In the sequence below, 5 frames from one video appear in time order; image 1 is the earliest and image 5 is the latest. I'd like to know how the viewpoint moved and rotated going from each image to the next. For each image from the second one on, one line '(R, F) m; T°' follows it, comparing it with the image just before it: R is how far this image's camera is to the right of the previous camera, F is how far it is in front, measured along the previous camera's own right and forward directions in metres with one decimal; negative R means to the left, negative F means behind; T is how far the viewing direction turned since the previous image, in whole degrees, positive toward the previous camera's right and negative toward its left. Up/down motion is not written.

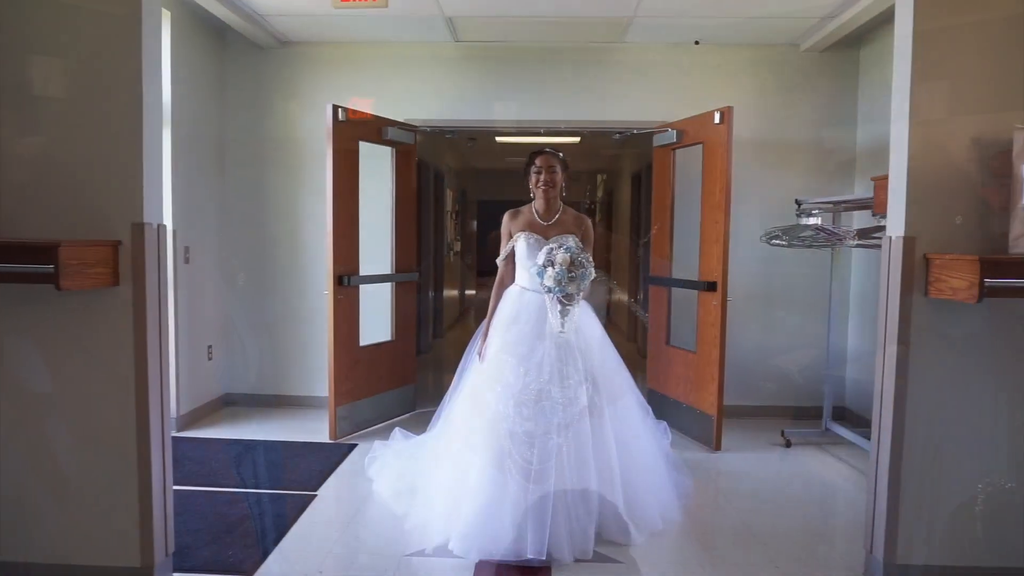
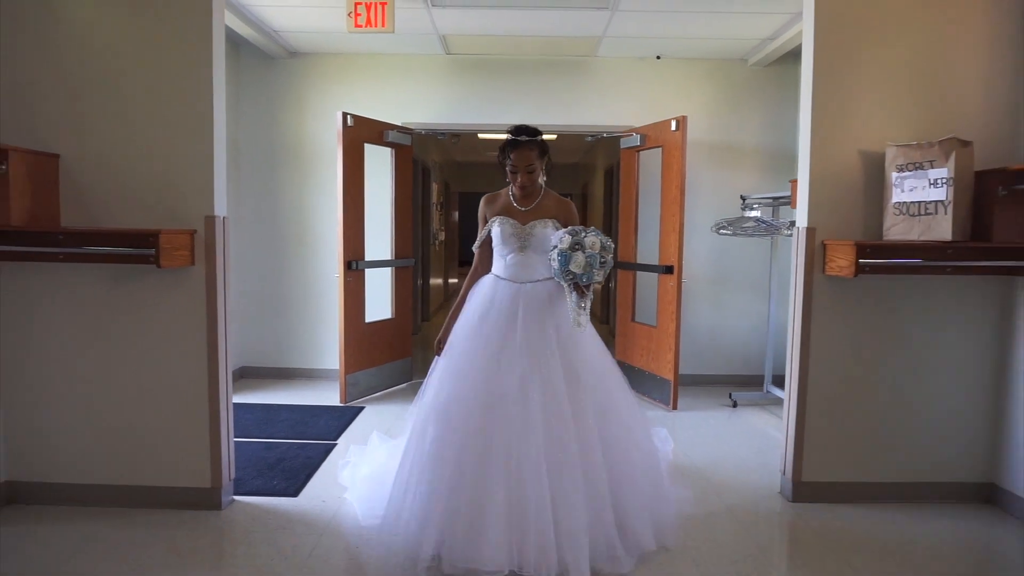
(-0.1, -0.6) m; +2°
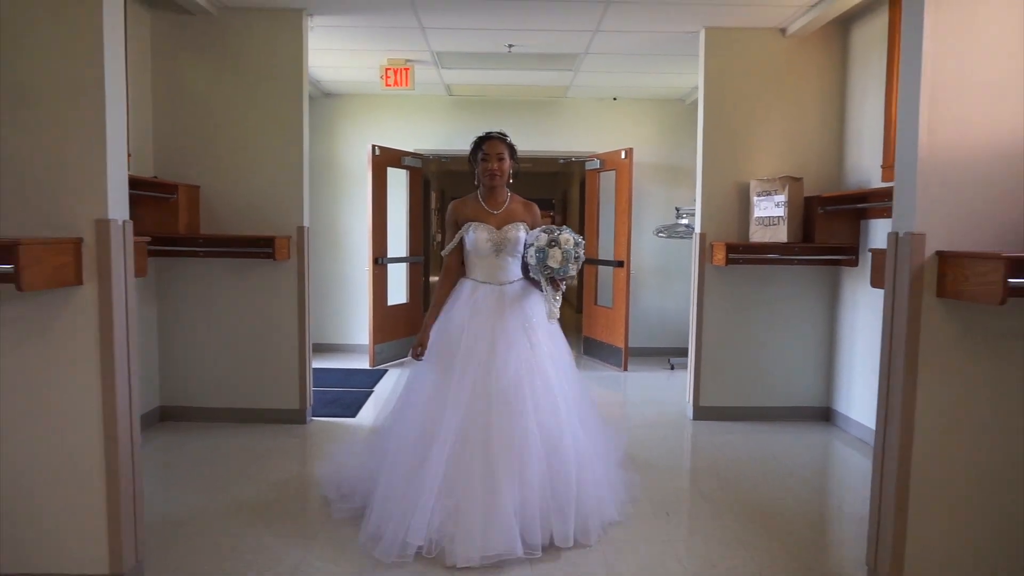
(0.0, -1.3) m; +1°
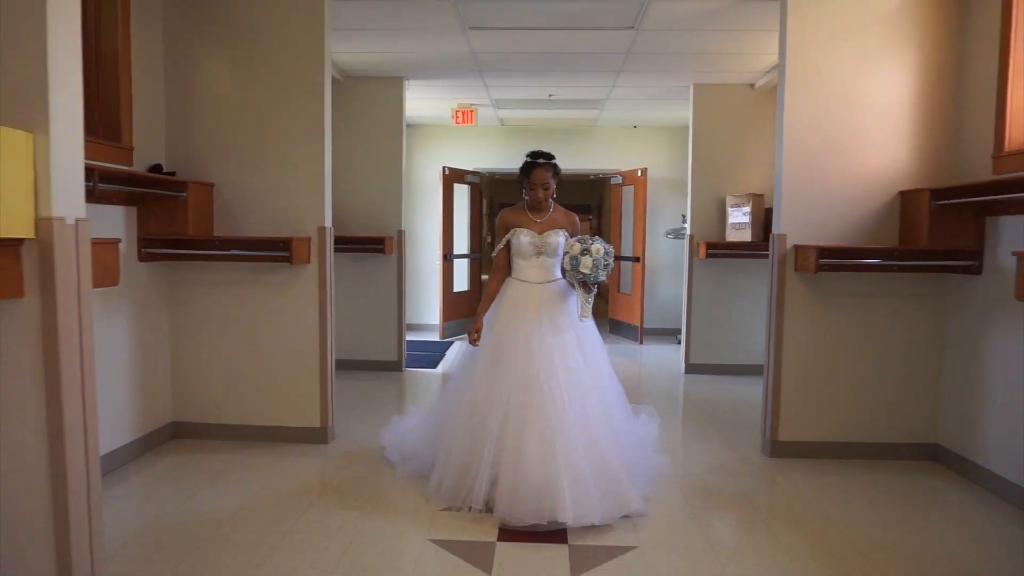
(0.0, -1.5) m; -3°
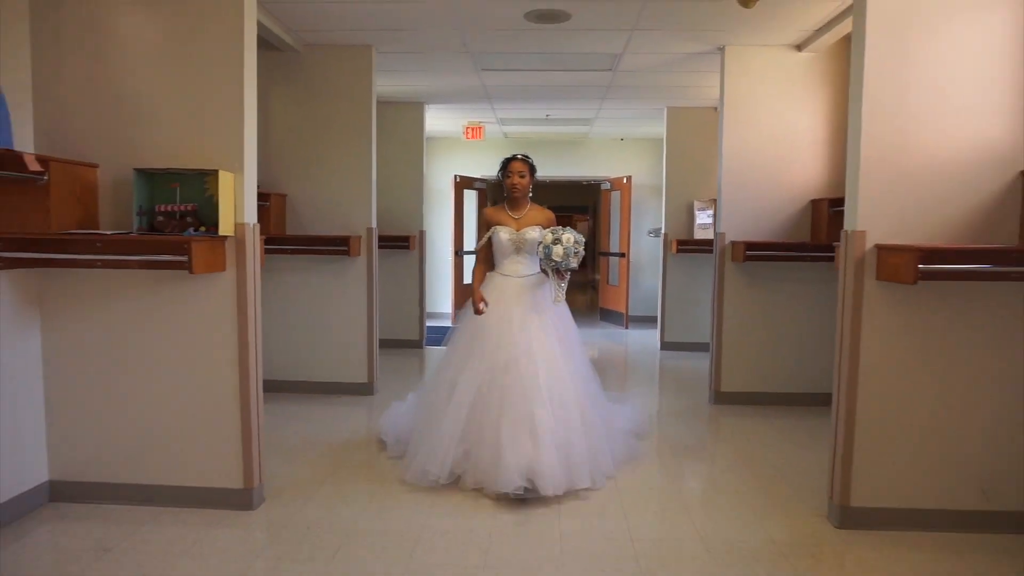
(0.0, -1.1) m; 0°
